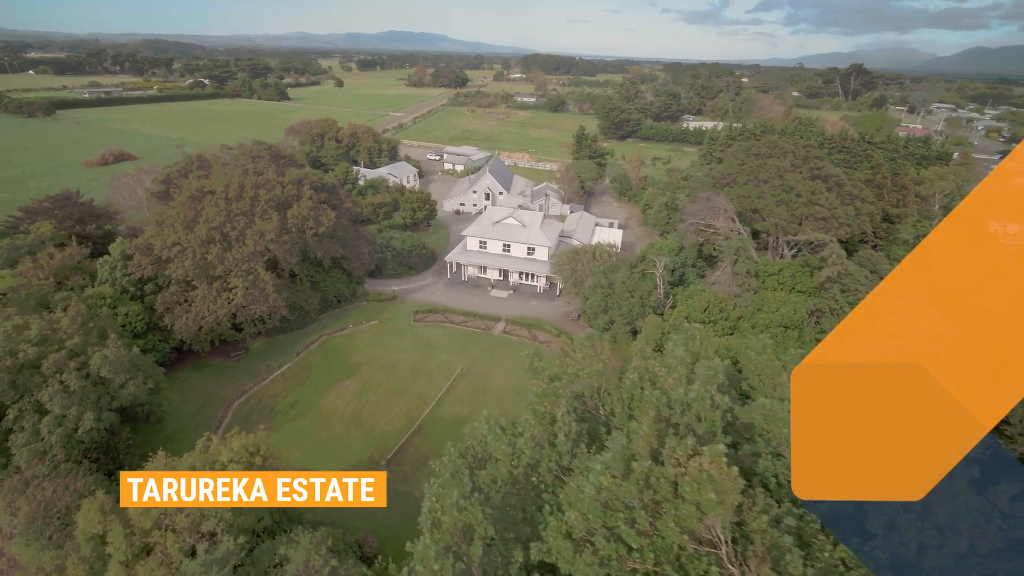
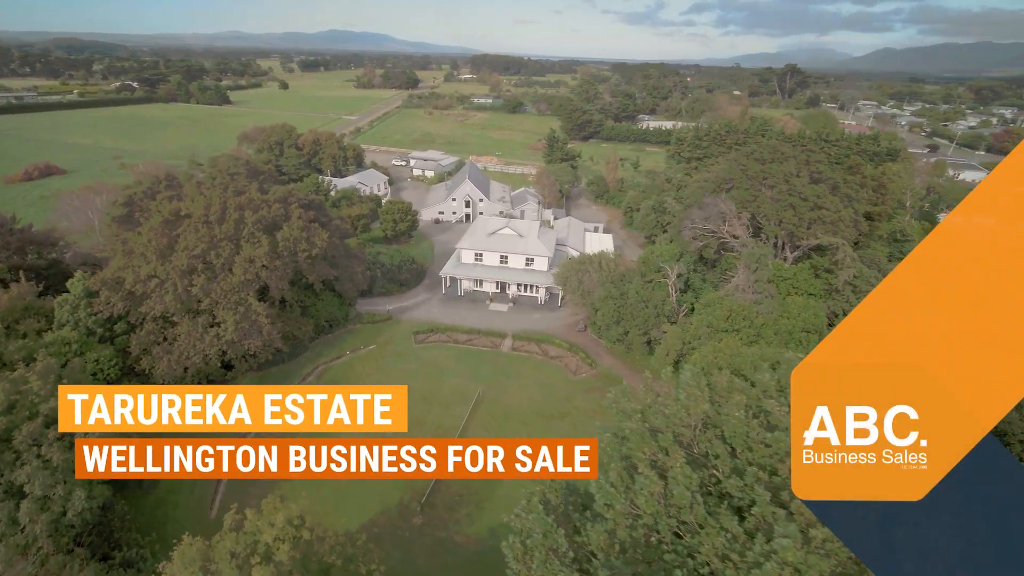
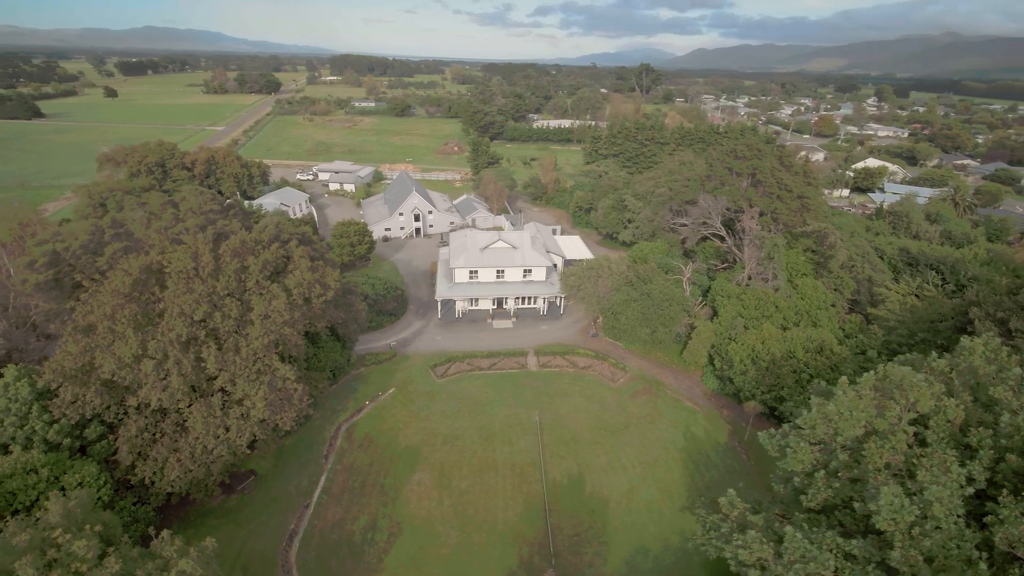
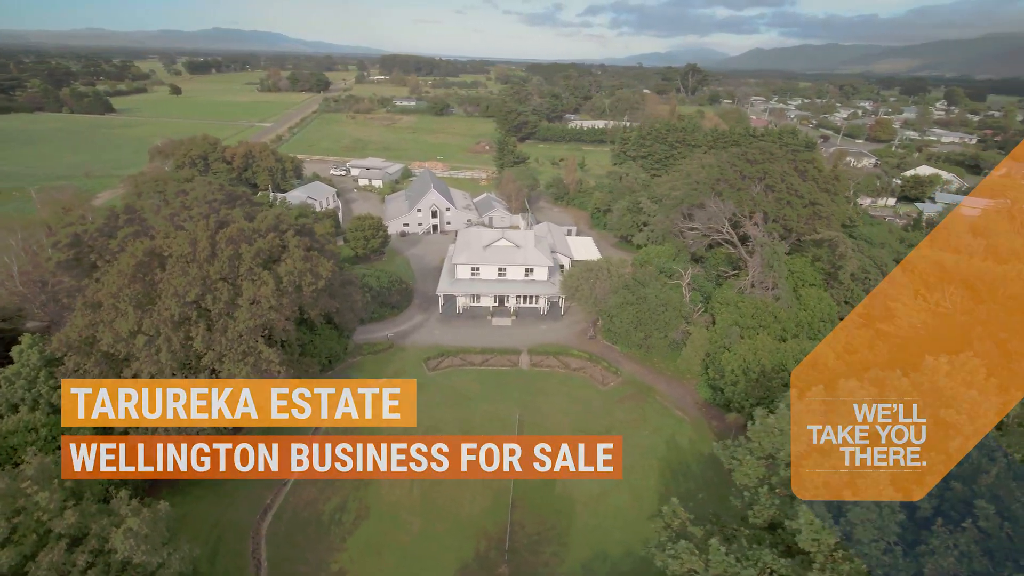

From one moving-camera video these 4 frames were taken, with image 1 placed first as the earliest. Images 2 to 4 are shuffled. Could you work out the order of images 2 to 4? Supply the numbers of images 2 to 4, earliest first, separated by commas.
2, 4, 3
